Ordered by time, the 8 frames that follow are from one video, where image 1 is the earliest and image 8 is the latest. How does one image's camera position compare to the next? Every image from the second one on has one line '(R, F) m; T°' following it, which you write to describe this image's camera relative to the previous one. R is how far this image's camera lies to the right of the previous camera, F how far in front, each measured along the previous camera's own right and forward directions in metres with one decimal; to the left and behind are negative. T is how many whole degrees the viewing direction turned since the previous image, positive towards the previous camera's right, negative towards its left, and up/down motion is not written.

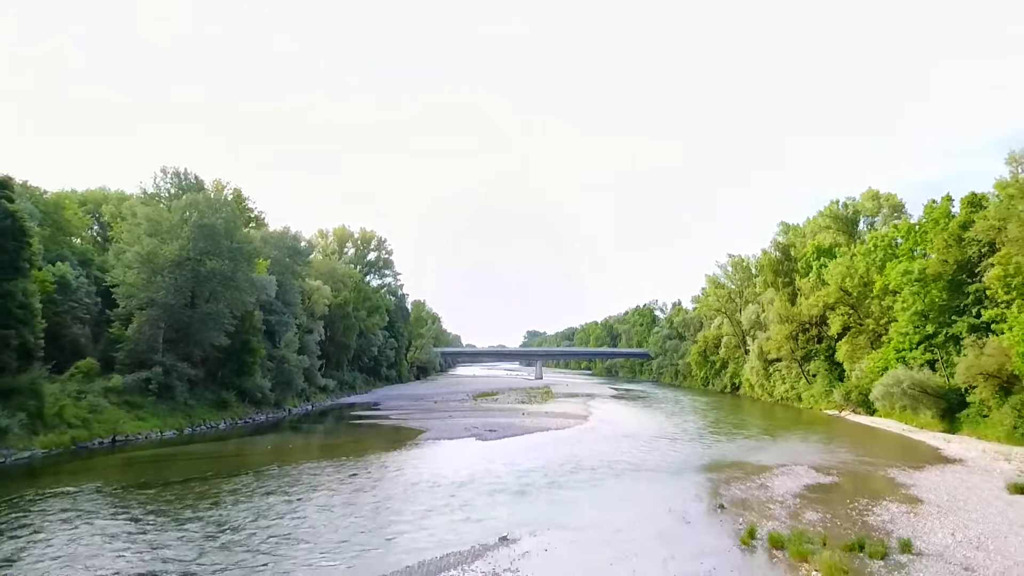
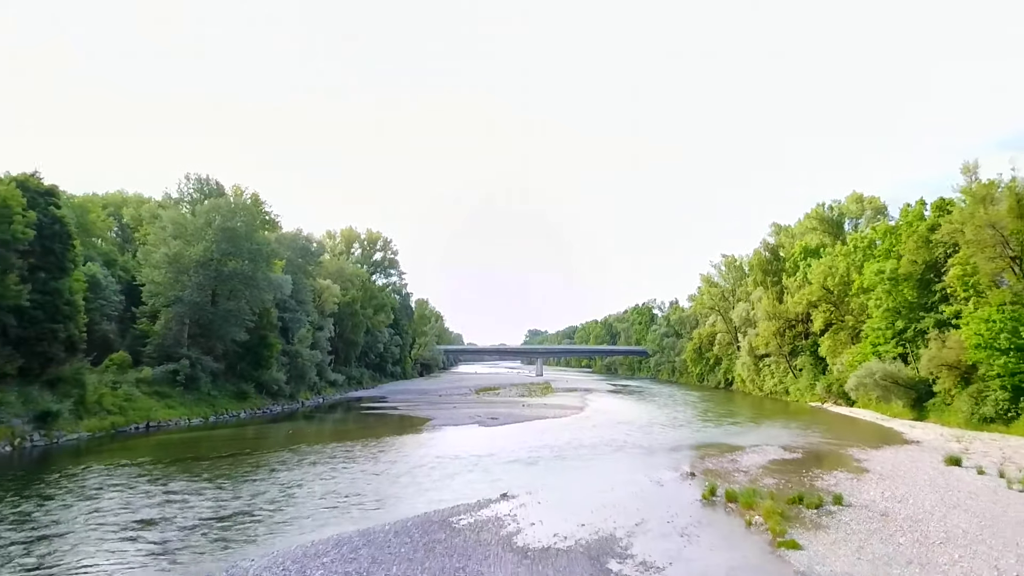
(+0.1, -3.4) m; 0°
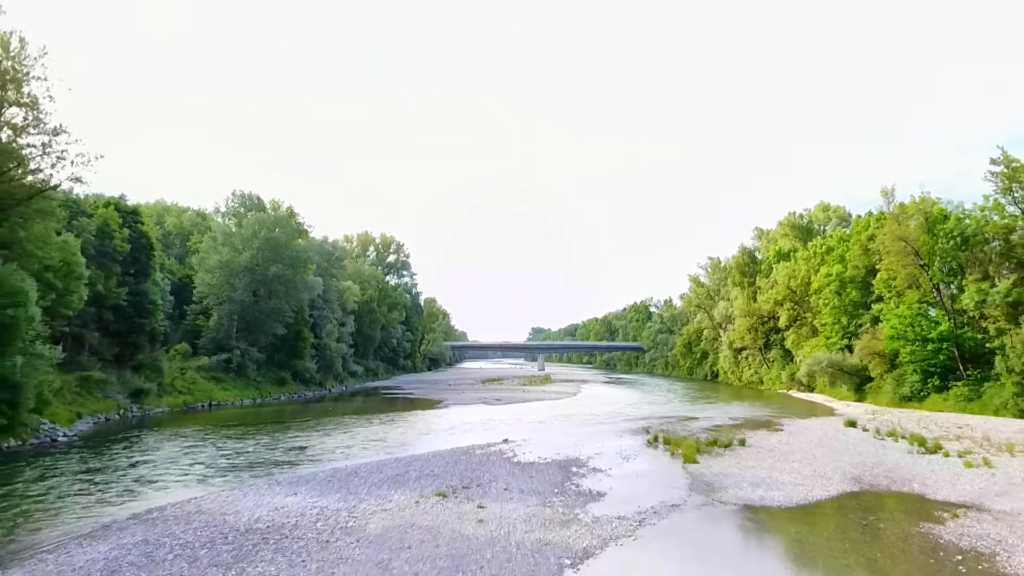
(+0.2, -8.1) m; 0°
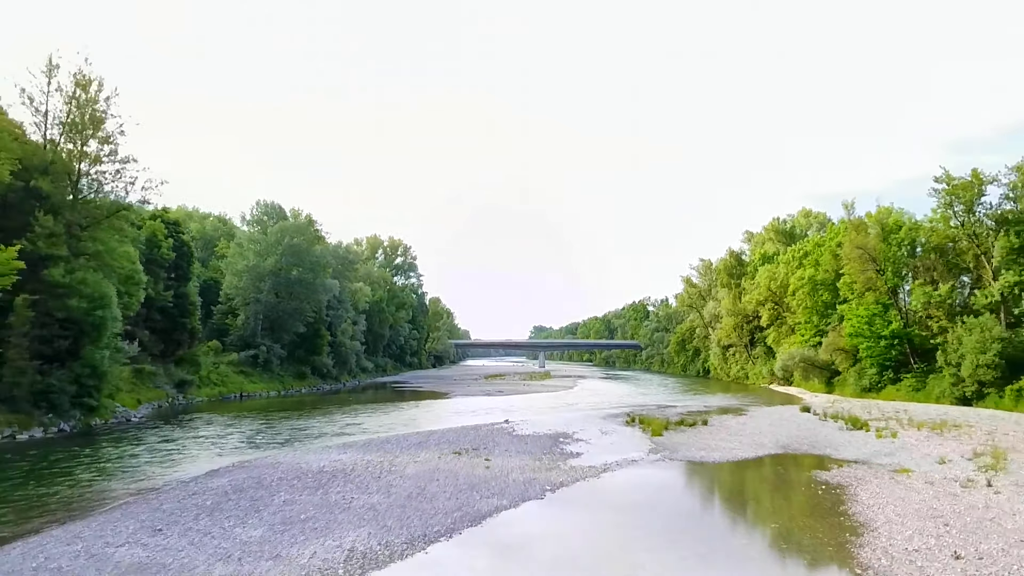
(+0.1, -5.4) m; 0°
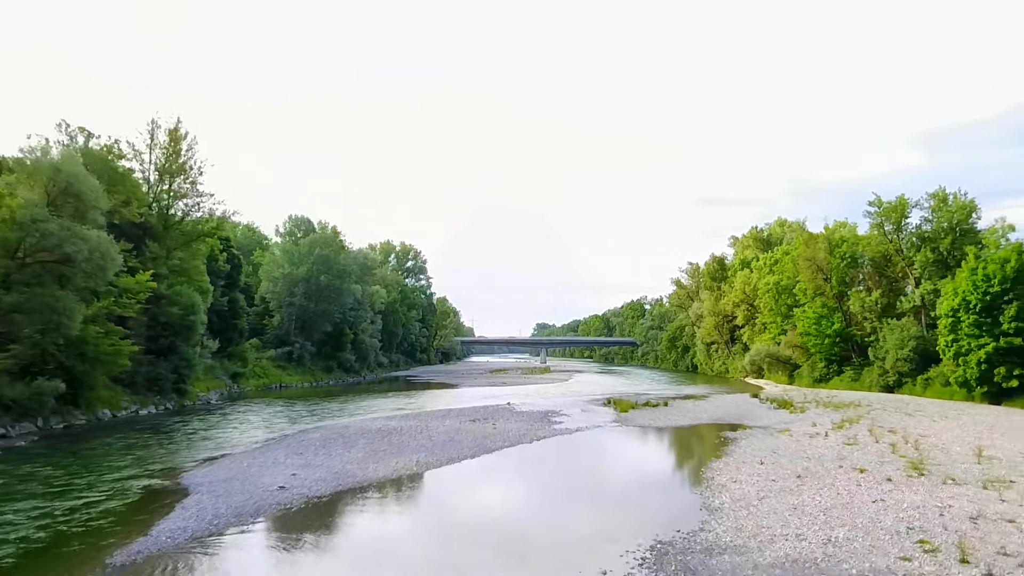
(+0.2, -8.6) m; 0°
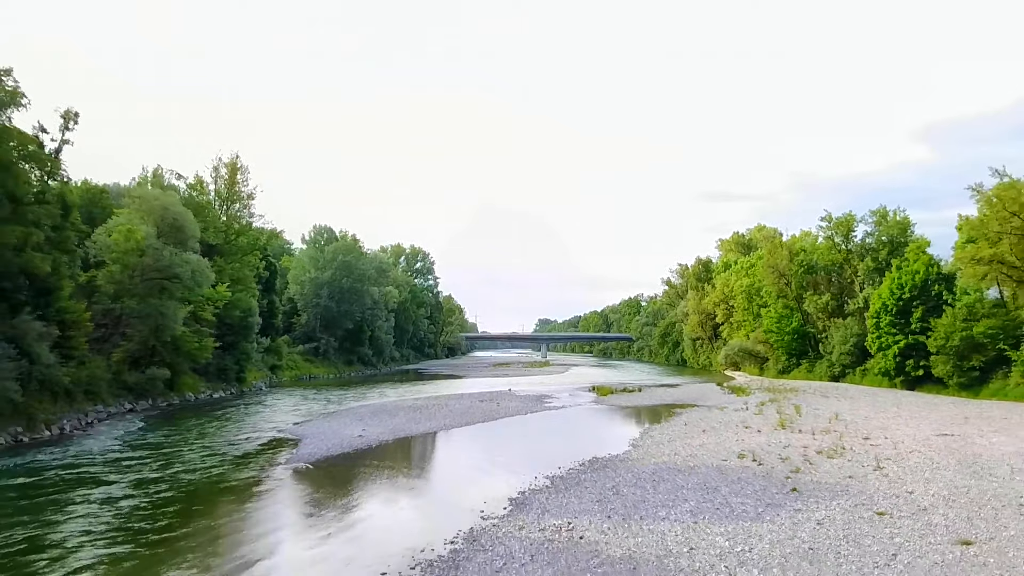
(+0.2, -8.6) m; 0°
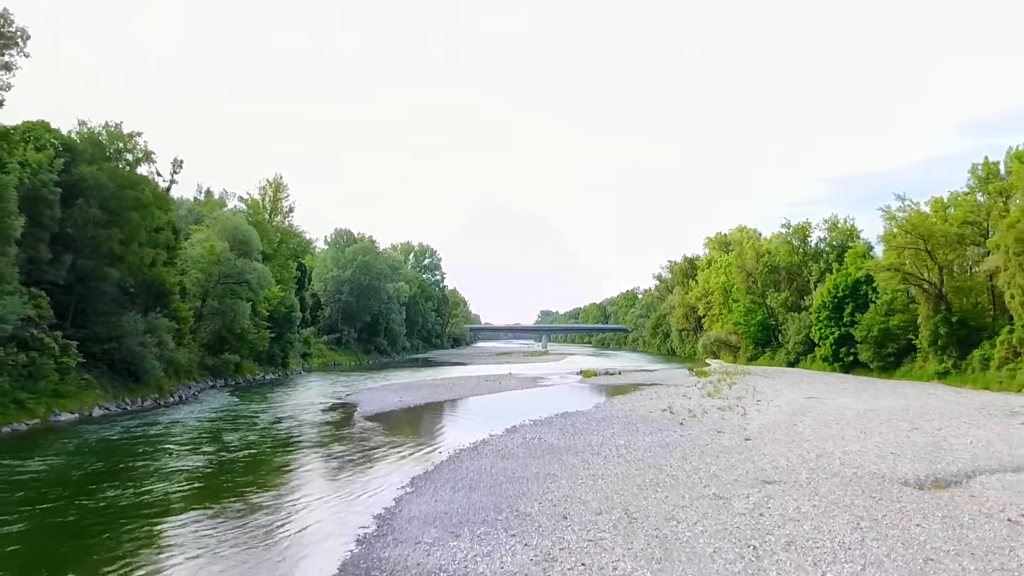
(+0.3, -9.3) m; 0°
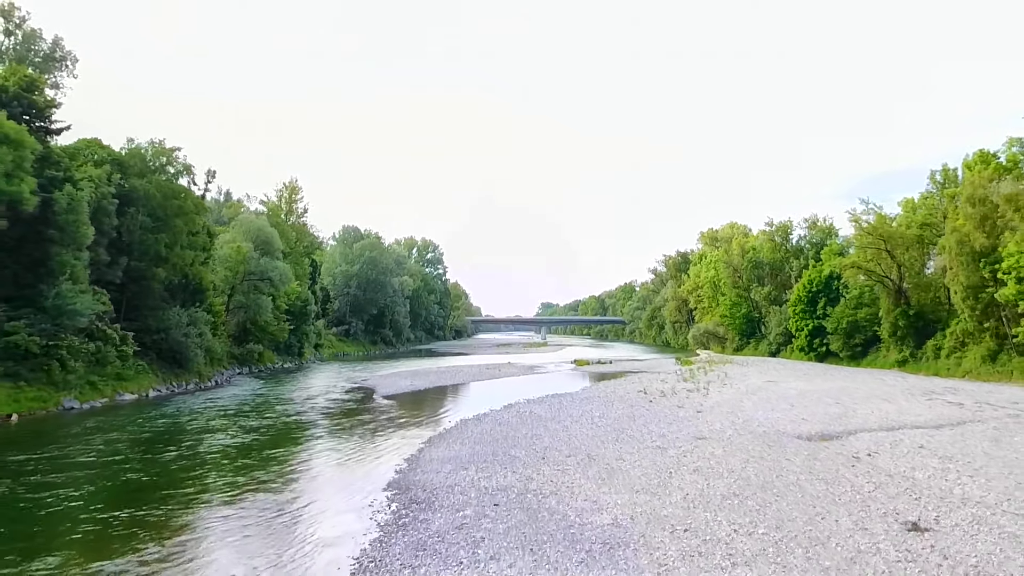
(+0.2, -4.5) m; 0°
